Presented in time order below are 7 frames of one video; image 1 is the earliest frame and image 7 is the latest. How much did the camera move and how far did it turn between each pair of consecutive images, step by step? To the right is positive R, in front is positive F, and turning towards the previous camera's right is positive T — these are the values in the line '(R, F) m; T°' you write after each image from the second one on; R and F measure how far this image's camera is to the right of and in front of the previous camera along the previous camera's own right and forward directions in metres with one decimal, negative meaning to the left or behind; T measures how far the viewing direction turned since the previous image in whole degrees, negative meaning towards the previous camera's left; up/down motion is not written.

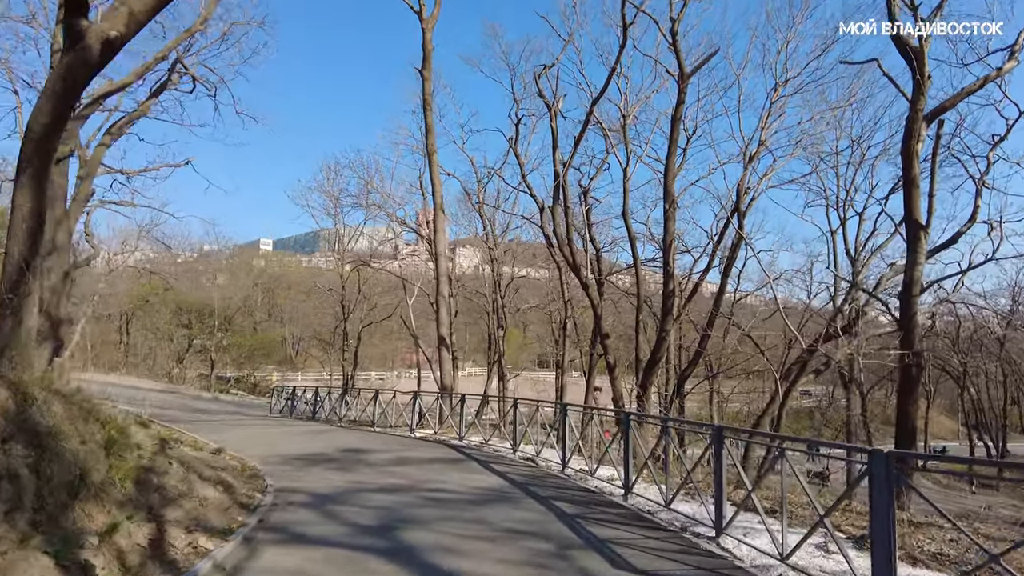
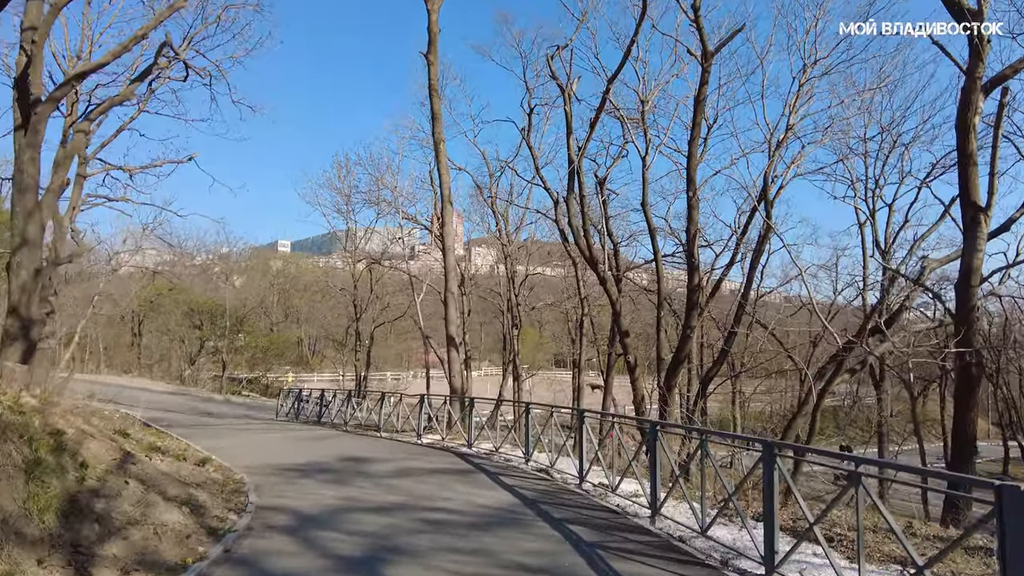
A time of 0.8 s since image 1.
(+0.1, +0.9) m; -2°
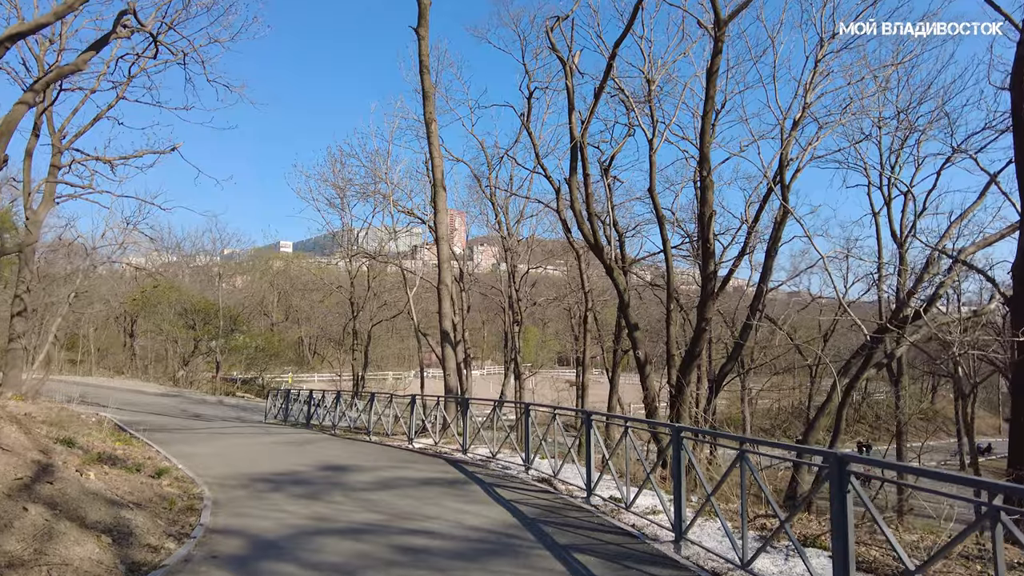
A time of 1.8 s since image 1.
(+0.1, +1.1) m; 0°
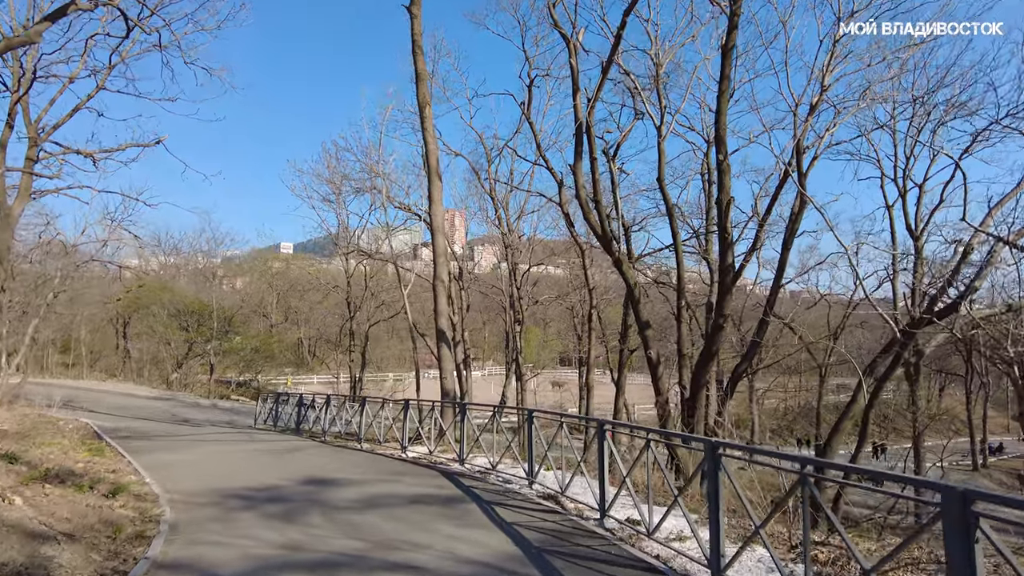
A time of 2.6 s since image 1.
(0.0, +0.9) m; 0°
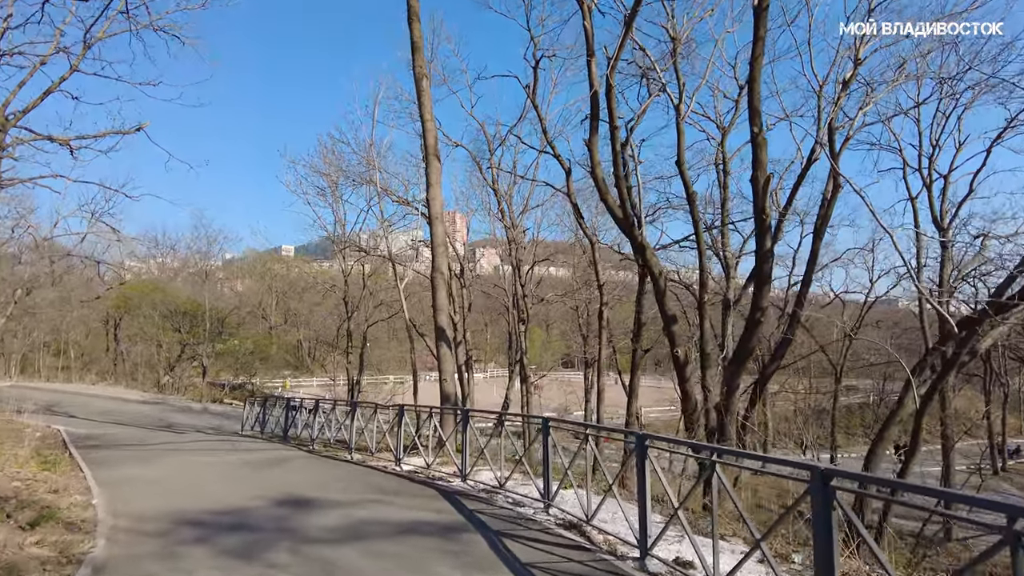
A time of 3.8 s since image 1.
(-0.1, +1.3) m; 0°
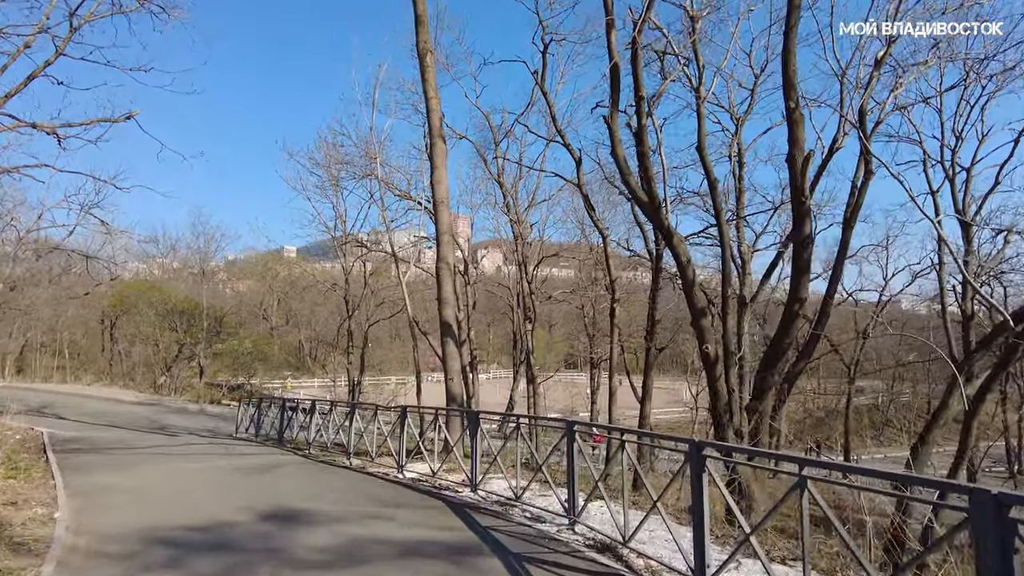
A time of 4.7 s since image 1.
(-0.2, +0.8) m; 0°
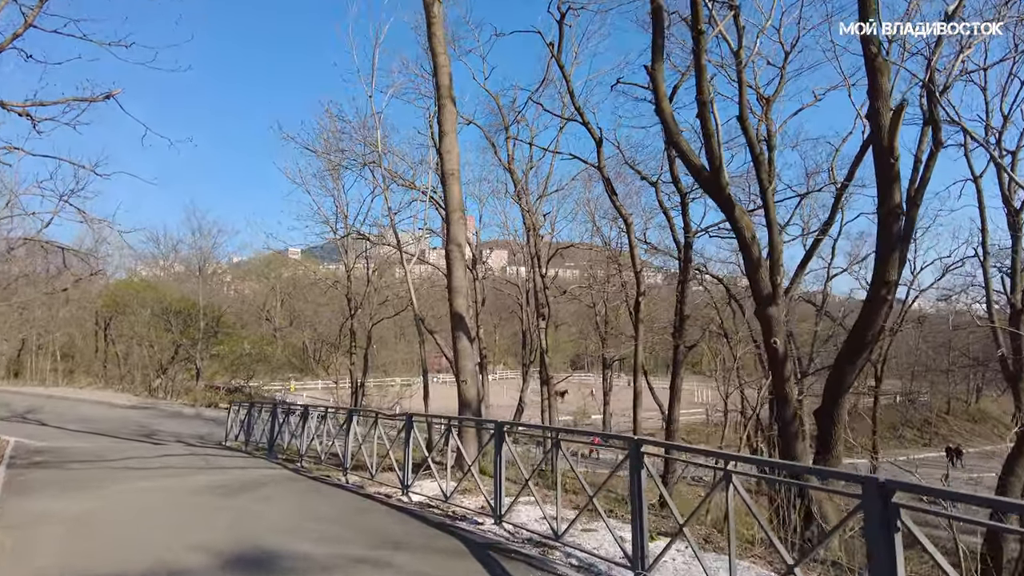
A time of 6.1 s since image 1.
(-0.3, +1.5) m; 0°
